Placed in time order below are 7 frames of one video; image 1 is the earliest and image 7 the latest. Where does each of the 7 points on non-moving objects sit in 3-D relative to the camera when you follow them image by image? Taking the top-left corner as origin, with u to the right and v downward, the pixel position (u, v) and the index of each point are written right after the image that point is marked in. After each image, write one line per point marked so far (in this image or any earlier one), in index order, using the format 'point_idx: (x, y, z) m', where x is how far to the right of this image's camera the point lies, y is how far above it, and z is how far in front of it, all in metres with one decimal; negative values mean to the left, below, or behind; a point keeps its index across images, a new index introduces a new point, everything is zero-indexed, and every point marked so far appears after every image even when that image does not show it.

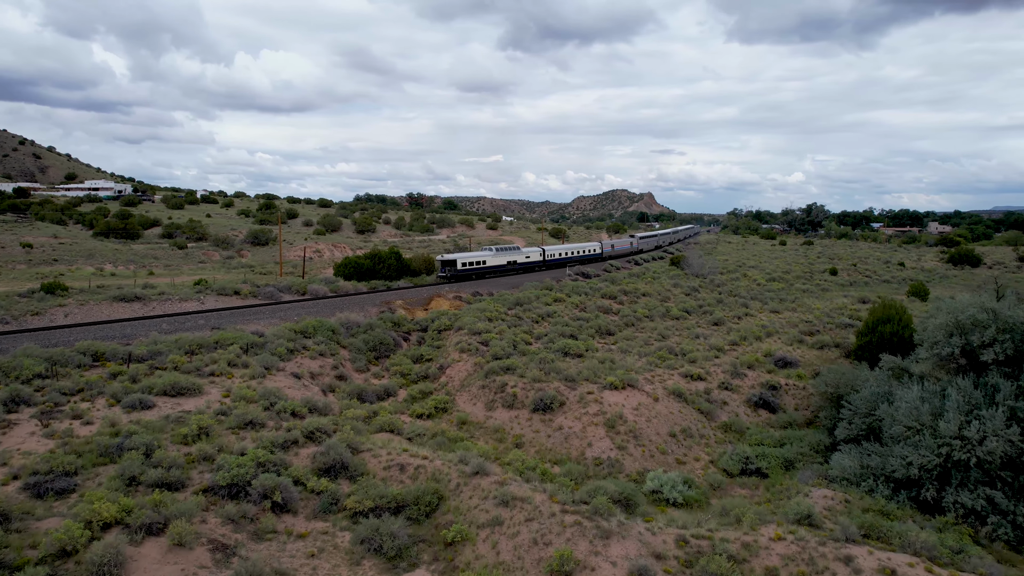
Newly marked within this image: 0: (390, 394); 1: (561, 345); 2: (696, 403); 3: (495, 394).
0: (-3.0, -2.6, +16.8) m
1: (+1.4, -1.6, +19.5) m
2: (+4.3, -2.7, +16.1) m
3: (-0.4, -2.4, +15.8) m
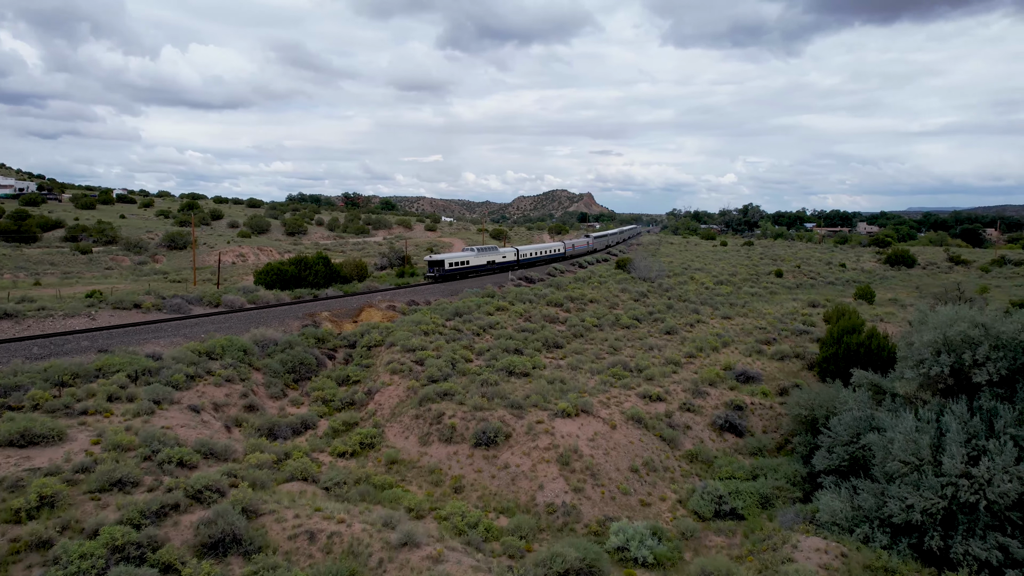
0: (-4.3, -2.9, +14.5) m
1: (-0.2, -1.9, +17.6) m
2: (+3.0, -2.9, +14.4) m
3: (-1.6, -2.7, +13.7) m
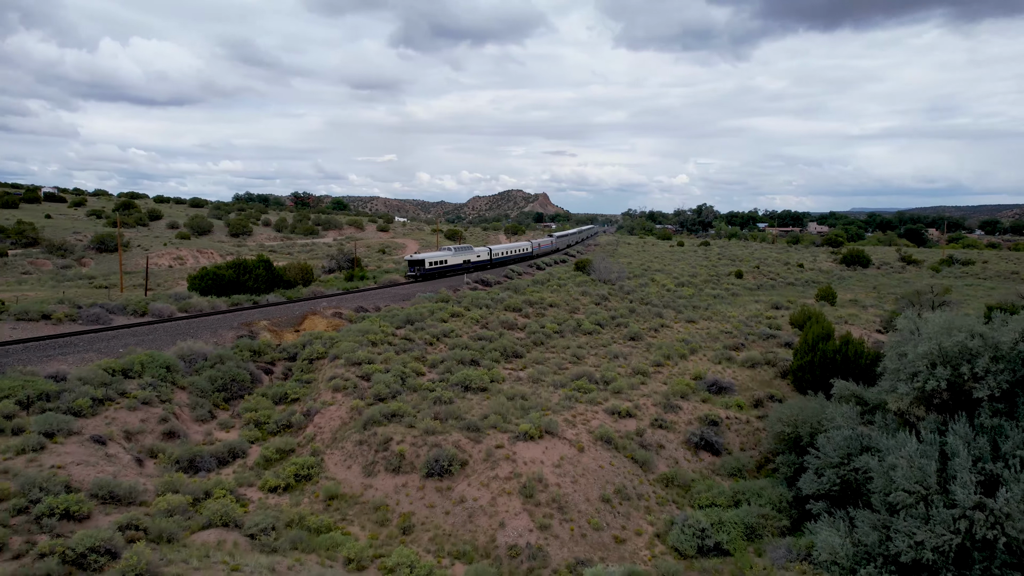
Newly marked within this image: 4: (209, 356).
0: (-5.1, -3.1, +12.7) m
1: (-1.2, -2.1, +16.1) m
2: (+2.2, -3.1, +13.1) m
3: (-2.4, -2.9, +12.2) m
4: (-7.4, -1.7, +16.9) m
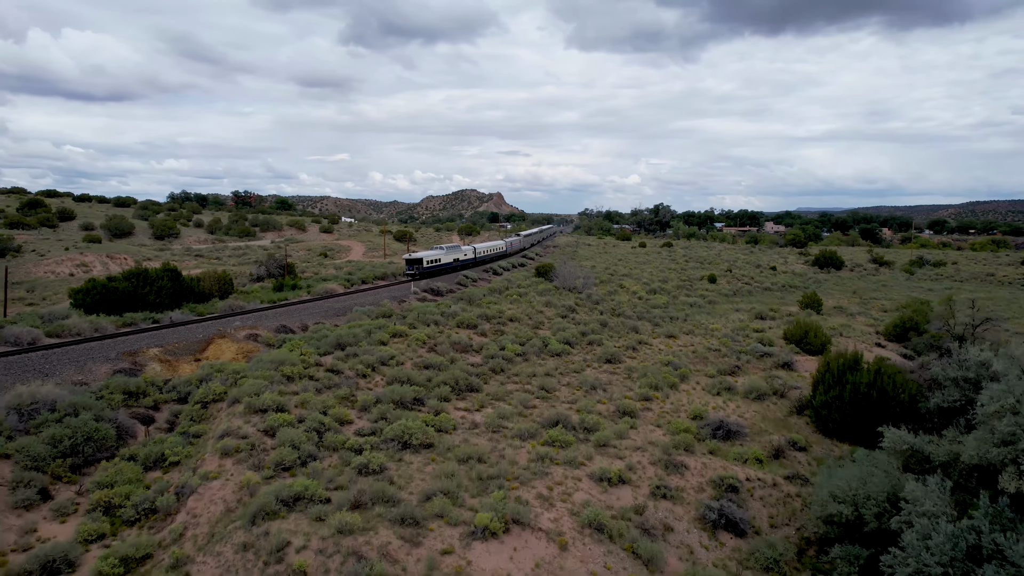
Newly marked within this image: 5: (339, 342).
0: (-5.7, -3.5, +8.6) m
1: (-2.0, -2.5, +12.2) m
2: (+1.6, -3.5, +9.5) m
3: (-3.0, -3.3, +8.2) m
4: (-8.3, -2.1, +12.6) m
5: (-4.6, -1.4, +18.5) m
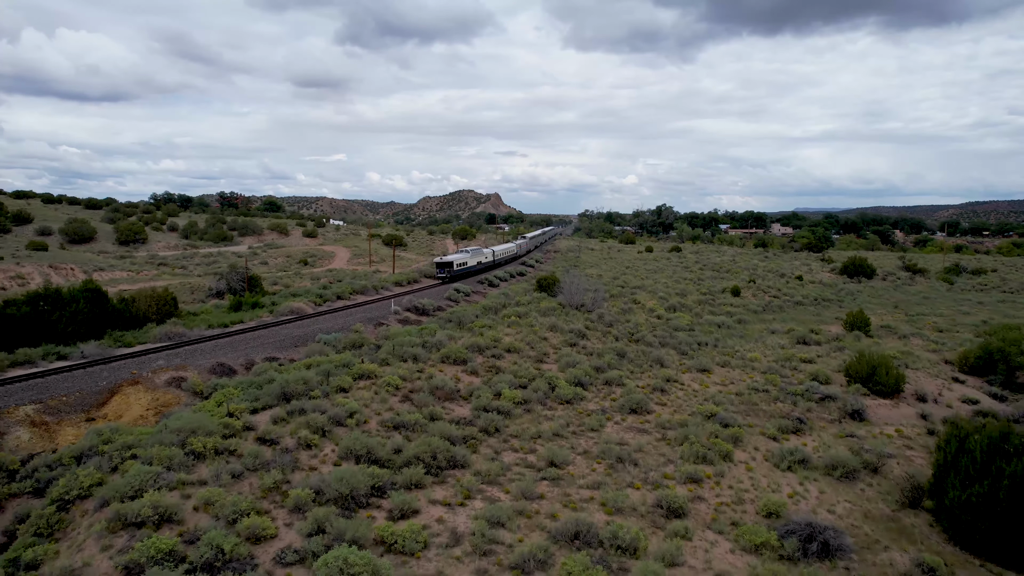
0: (-5.7, -4.2, +4.4) m
1: (-2.1, -3.1, +8.0) m
2: (+1.6, -4.1, +5.2) m
3: (-3.0, -4.0, +4.0) m
4: (-8.3, -2.8, +8.4) m
5: (-4.7, -2.1, +14.2) m
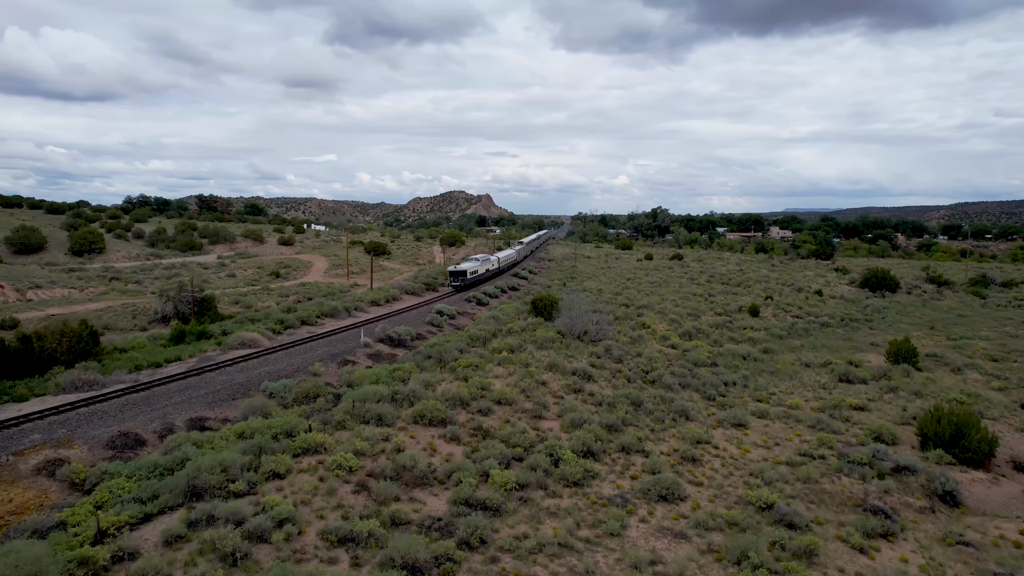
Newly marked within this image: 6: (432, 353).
0: (-5.7, -5.0, +0.6) m
1: (-2.1, -3.9, +4.3) m
2: (+1.6, -4.9, +1.6) m
3: (-3.0, -4.8, +0.3) m
4: (-8.4, -3.6, +4.6) m
5: (-4.8, -2.9, +10.5) m
6: (-2.3, -1.7, +19.8) m
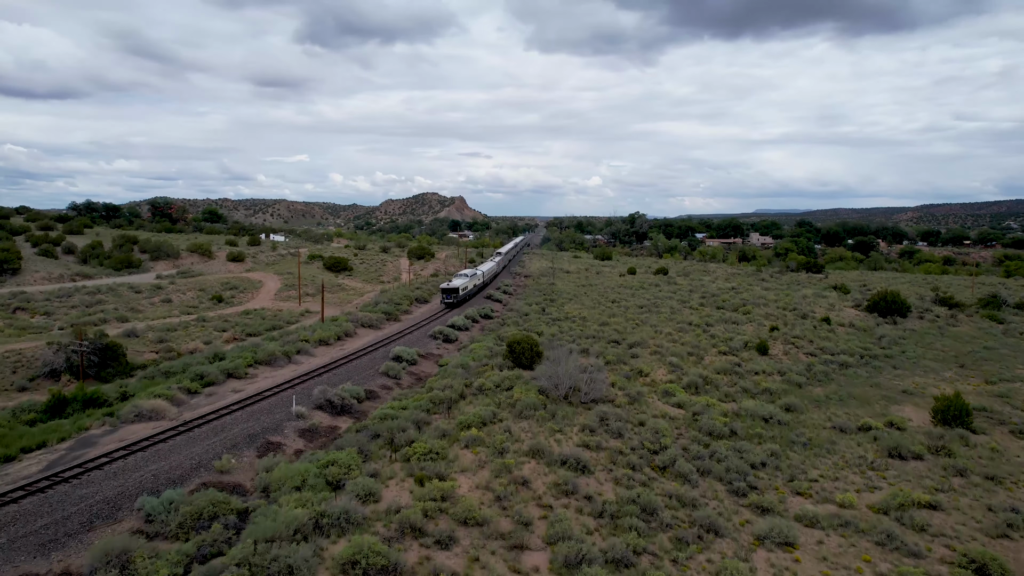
0: (-5.6, -6.3, -3.8) m
1: (-2.2, -5.2, 0.0) m
2: (+1.6, -6.2, -2.5) m
3: (-2.9, -6.1, -4.0) m
4: (-8.4, -4.9, +0.1) m
5: (-5.1, -4.2, +6.1) m
6: (-3.0, -3.0, +15.6) m
